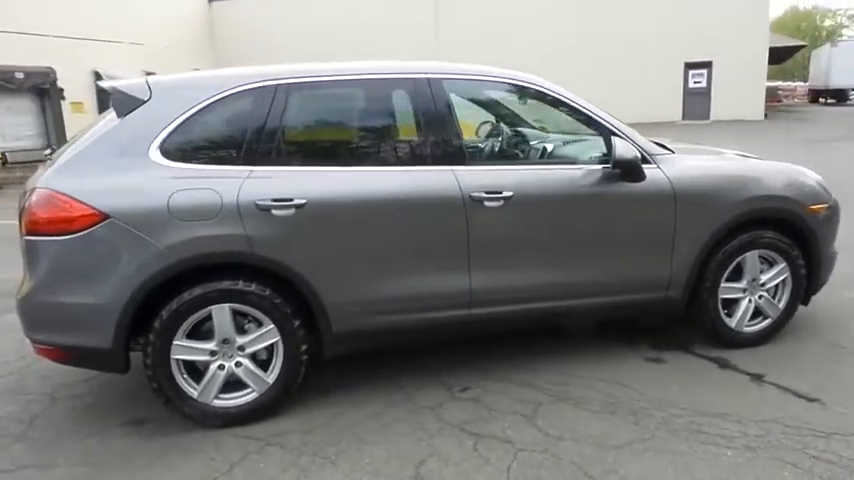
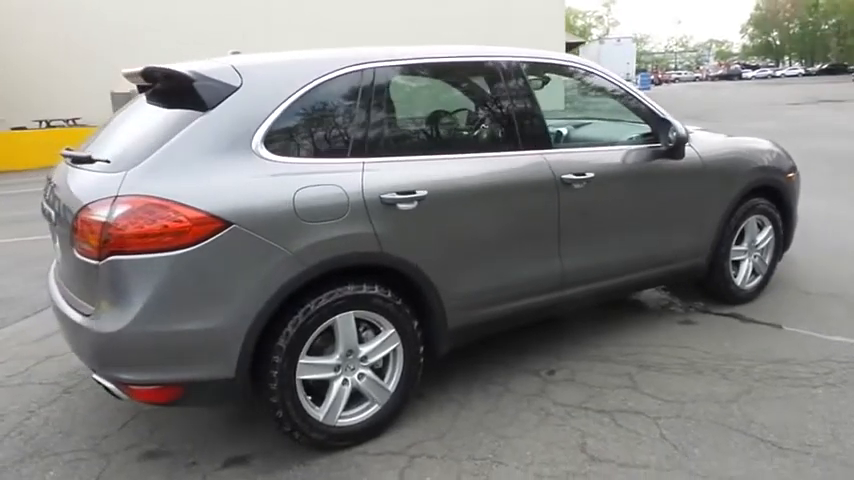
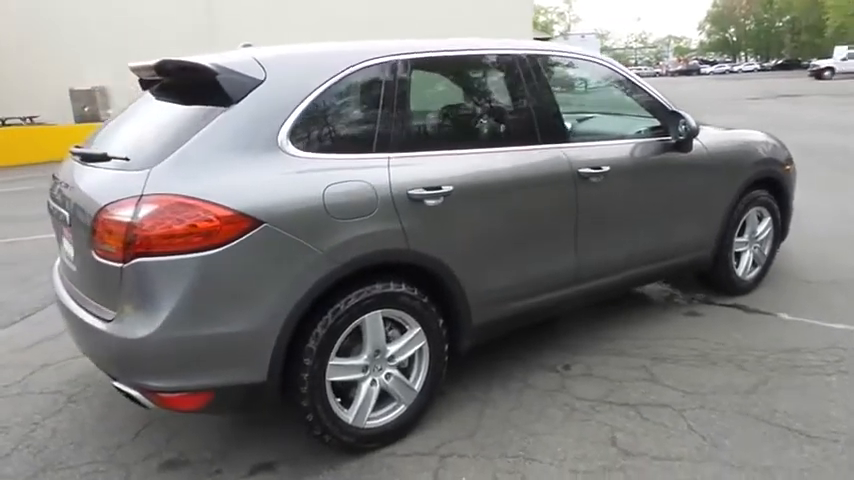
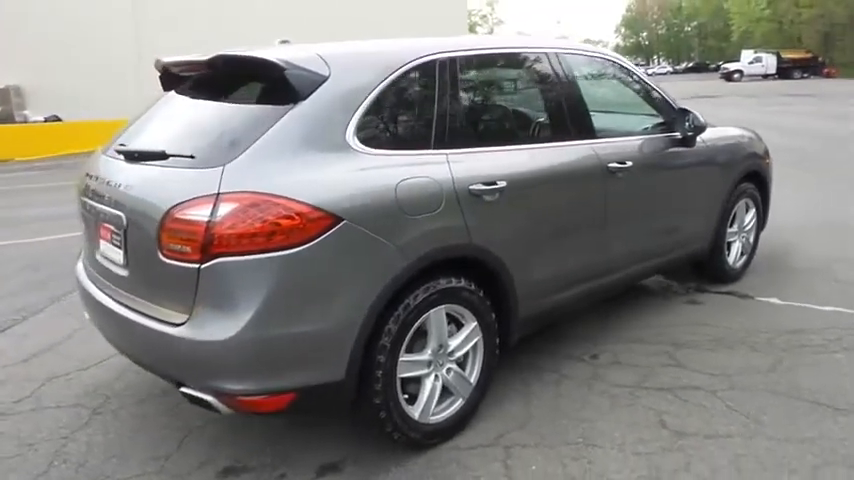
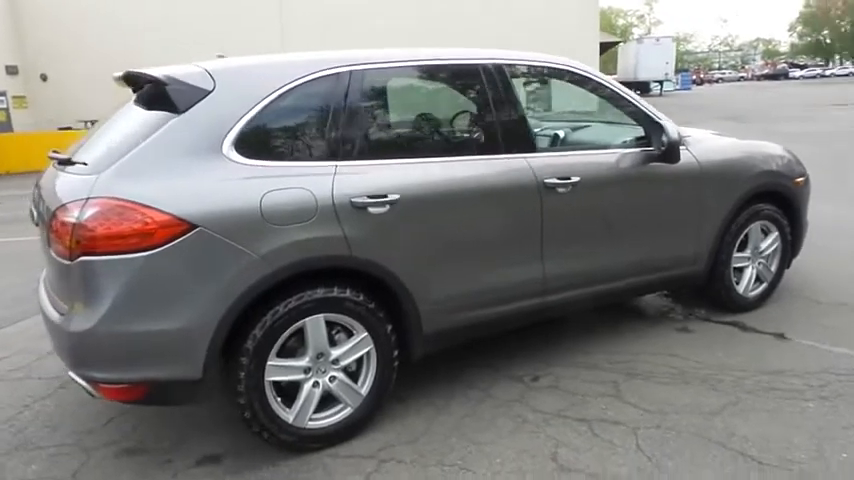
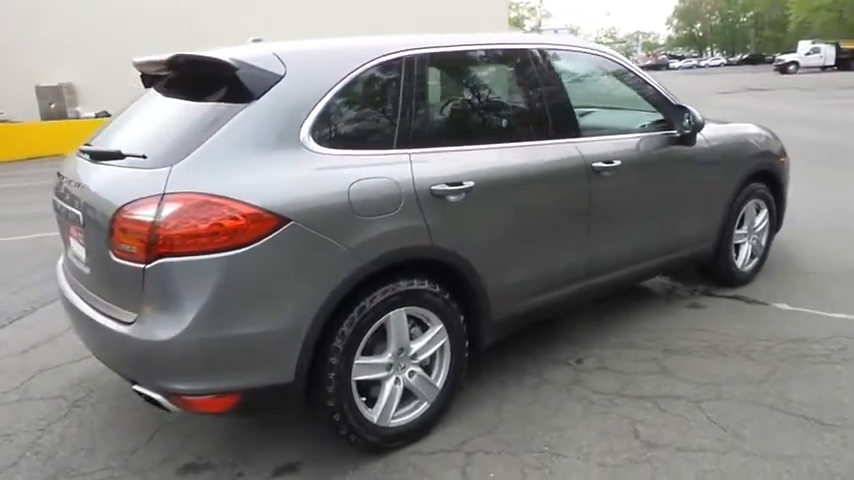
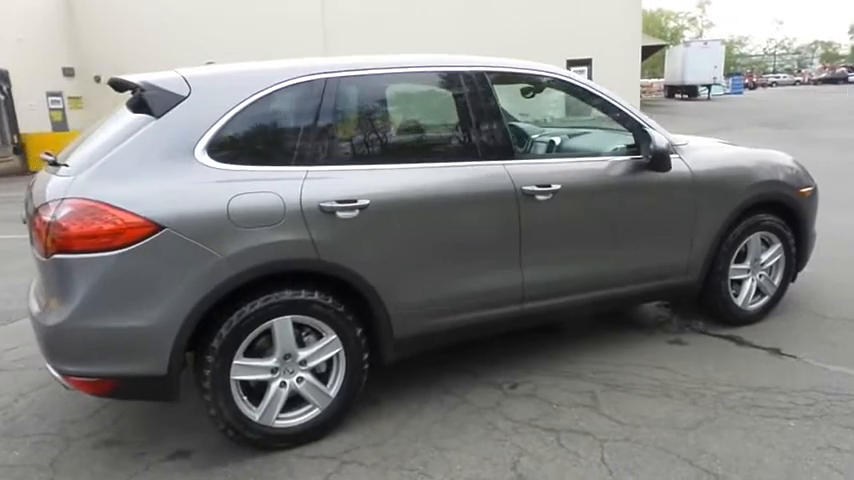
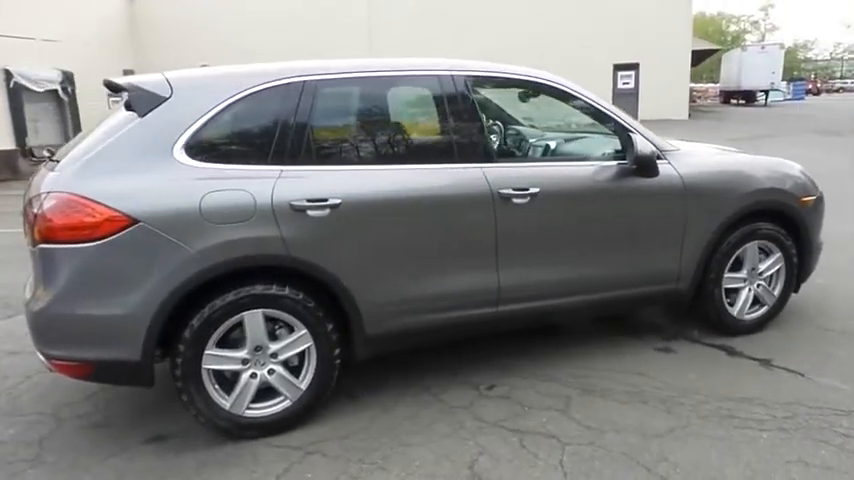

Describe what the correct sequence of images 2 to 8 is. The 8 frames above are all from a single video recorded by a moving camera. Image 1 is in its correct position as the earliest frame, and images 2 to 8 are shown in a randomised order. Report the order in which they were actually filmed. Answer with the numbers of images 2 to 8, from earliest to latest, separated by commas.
8, 7, 5, 2, 3, 6, 4
